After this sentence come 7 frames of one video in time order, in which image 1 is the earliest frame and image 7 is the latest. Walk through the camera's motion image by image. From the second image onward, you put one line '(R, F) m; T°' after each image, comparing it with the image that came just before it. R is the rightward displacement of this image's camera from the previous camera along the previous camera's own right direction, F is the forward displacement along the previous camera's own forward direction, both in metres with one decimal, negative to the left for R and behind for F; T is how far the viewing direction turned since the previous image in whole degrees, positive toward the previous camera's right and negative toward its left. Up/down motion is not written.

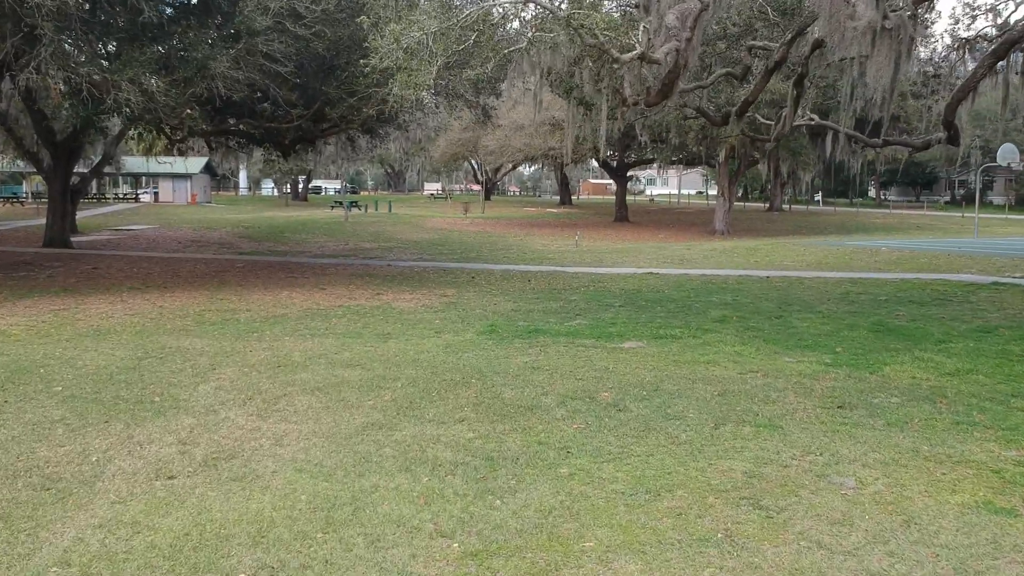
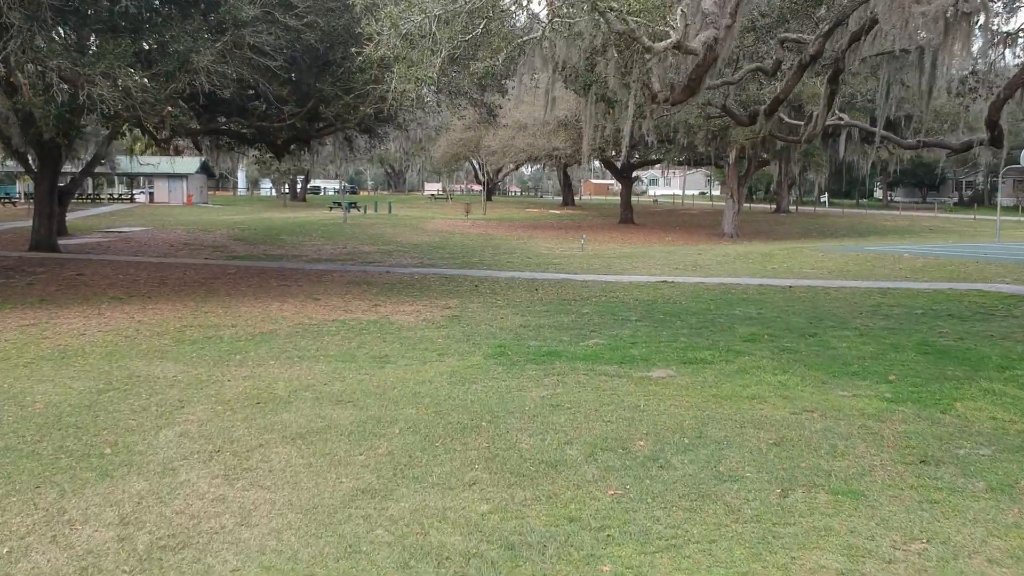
(-0.1, +0.9) m; 0°
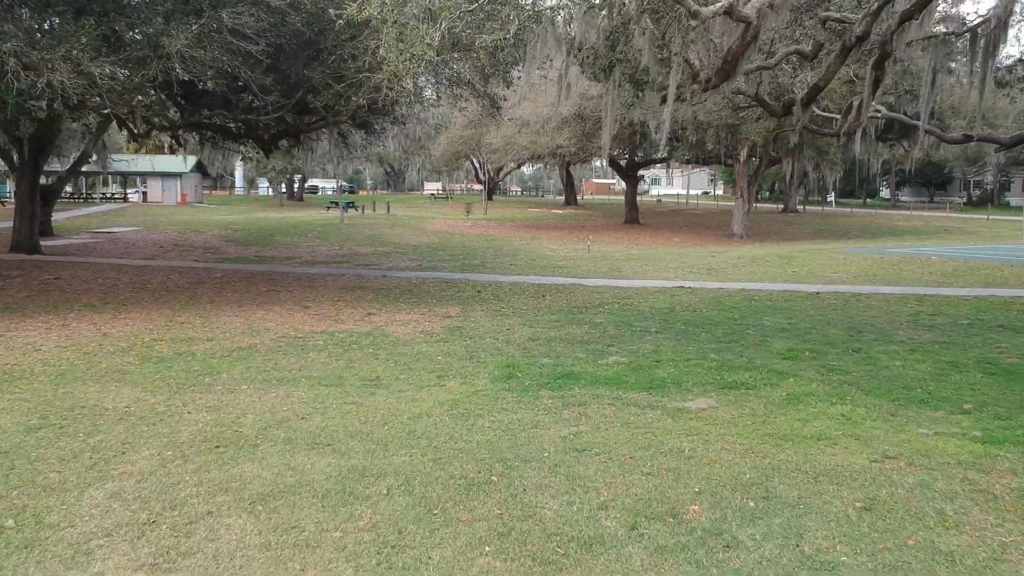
(-0.1, +1.1) m; 0°
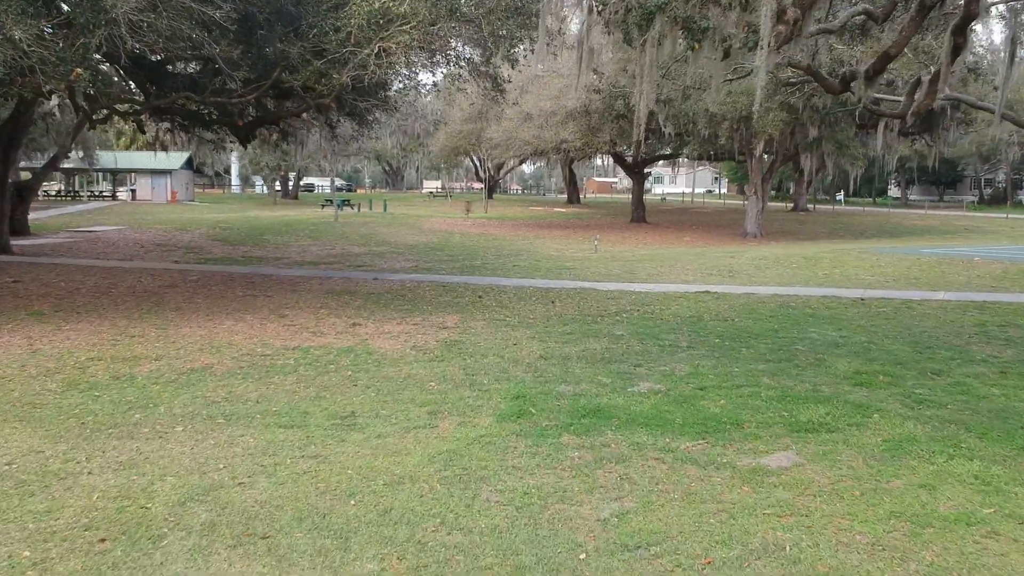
(-0.1, +1.5) m; 0°
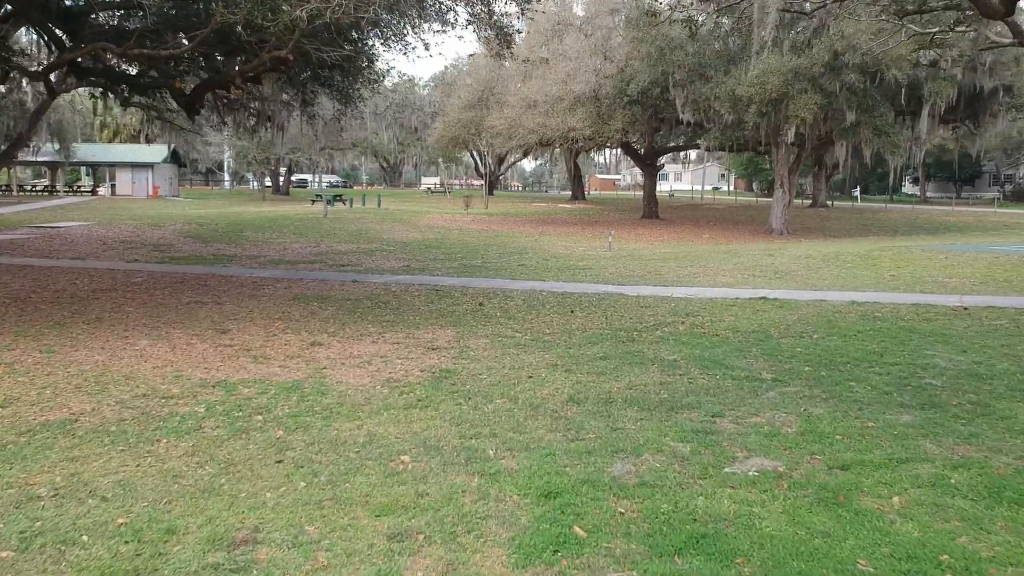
(-0.1, +2.6) m; 0°
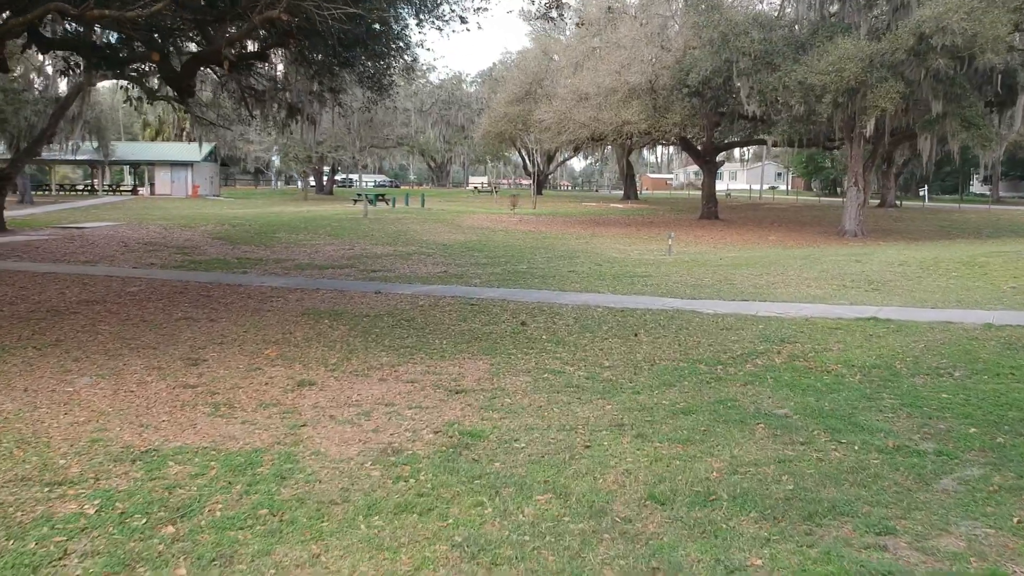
(0.0, +1.9) m; -3°
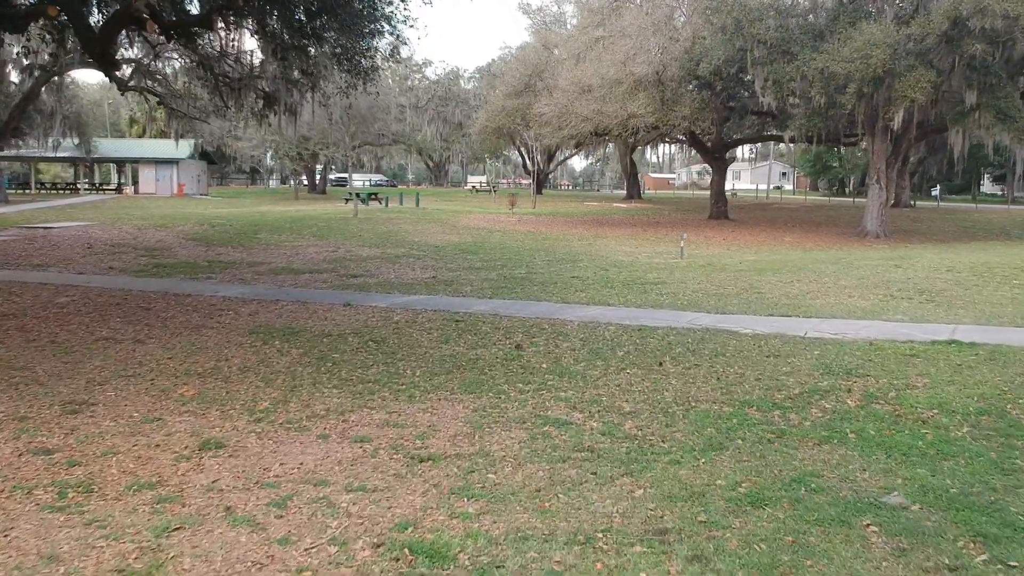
(+0.1, +1.7) m; 0°
